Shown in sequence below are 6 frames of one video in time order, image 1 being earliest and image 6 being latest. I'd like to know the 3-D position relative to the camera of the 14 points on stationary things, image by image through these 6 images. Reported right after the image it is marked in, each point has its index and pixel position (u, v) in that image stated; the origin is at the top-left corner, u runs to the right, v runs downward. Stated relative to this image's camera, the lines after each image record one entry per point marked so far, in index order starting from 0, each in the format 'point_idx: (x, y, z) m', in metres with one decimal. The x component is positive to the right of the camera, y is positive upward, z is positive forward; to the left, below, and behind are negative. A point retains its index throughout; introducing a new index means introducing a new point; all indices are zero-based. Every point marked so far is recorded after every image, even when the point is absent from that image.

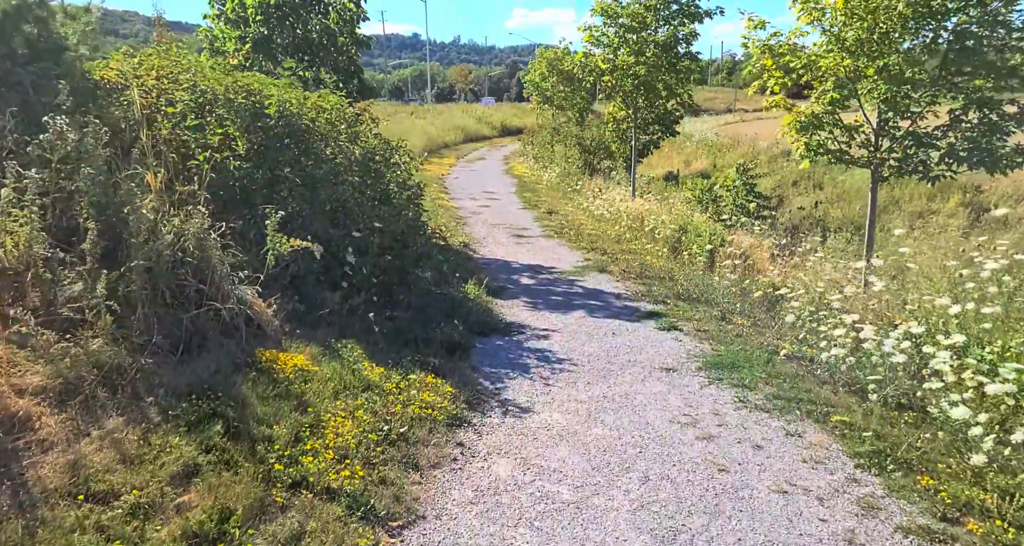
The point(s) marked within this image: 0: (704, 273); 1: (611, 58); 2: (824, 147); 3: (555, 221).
0: (+2.3, -0.1, +9.0) m
1: (+2.0, +4.4, +15.5) m
2: (+3.5, +1.4, +8.5) m
3: (+0.8, +1.1, +14.8) m
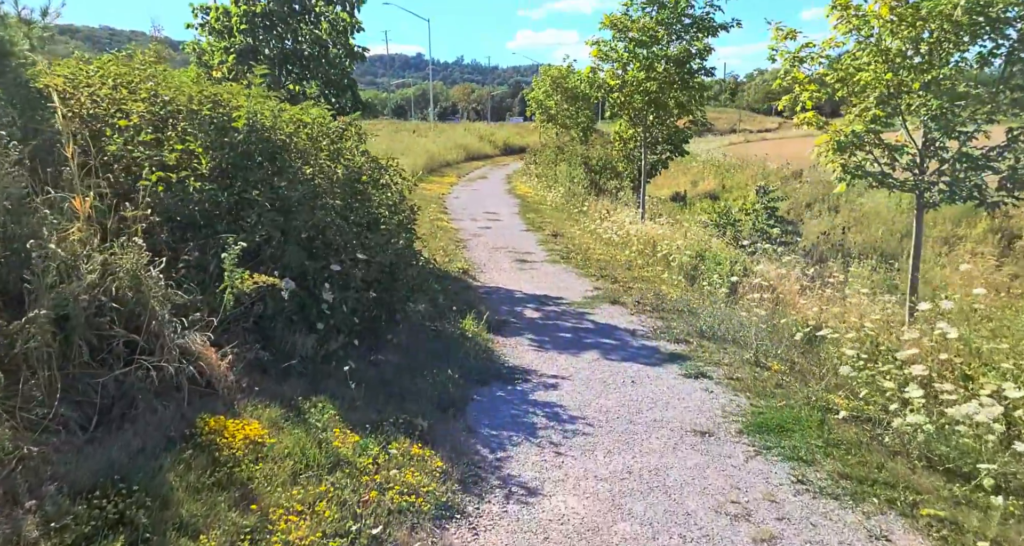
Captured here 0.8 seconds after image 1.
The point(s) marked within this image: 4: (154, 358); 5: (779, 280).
0: (+2.3, -0.4, +8.1) m
1: (+2.1, +3.9, +14.7) m
2: (+3.6, +1.1, +7.7) m
3: (+0.9, +0.6, +14.0) m
4: (-1.8, -0.4, +3.7) m
5: (+3.1, -0.1, +8.8) m
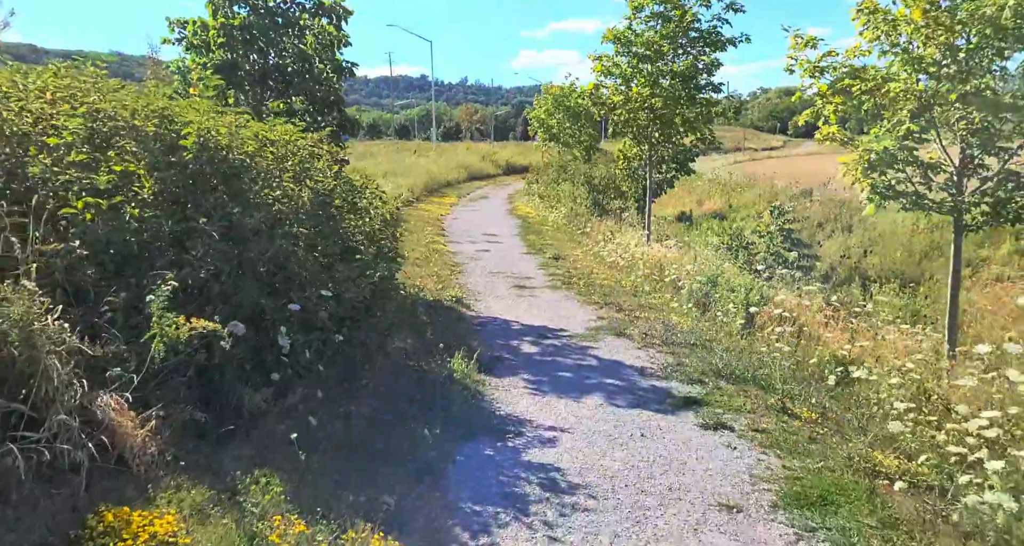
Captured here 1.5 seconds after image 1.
0: (+2.3, -0.7, +7.4) m
1: (+2.1, +3.4, +14.1) m
2: (+3.5, +0.8, +7.0) m
3: (+0.9, +0.1, +13.3) m
4: (-1.8, -0.6, +3.0) m
5: (+3.0, -0.4, +8.0) m
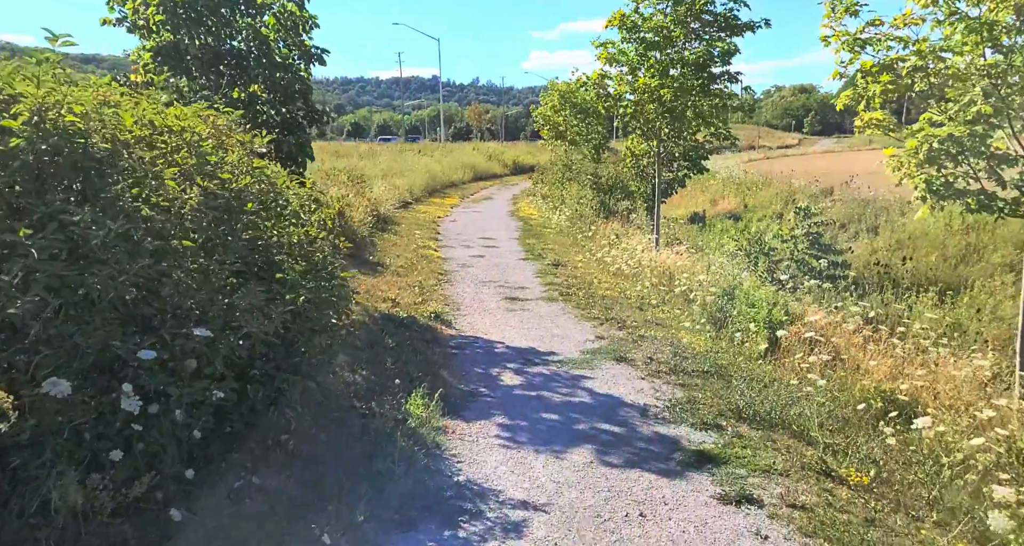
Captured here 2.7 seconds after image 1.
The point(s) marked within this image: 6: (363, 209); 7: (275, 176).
0: (+2.1, -0.8, +6.1) m
1: (+2.0, +3.3, +12.8) m
2: (+3.3, +0.7, +5.7) m
3: (+0.8, 0.0, +12.0) m
4: (-2.1, -0.8, +1.8) m
5: (+2.9, -0.5, +6.7) m
6: (-2.8, +1.2, +14.1) m
7: (-1.5, +0.6, +5.0) m
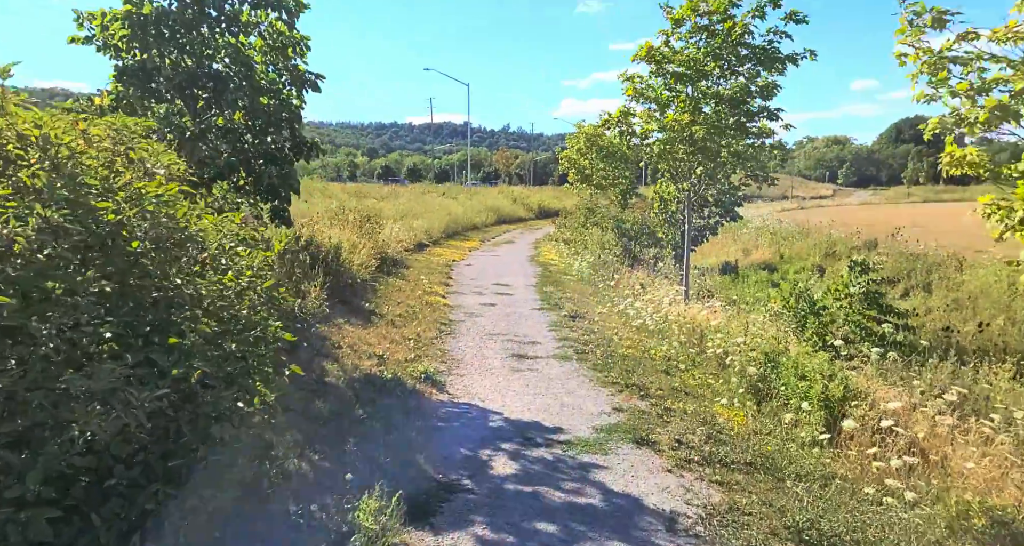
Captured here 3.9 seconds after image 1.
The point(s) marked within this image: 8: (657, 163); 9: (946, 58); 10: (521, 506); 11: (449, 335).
0: (+2.0, -1.3, +4.8) m
1: (+2.2, +2.4, +11.7) m
2: (+3.3, +0.2, +4.4) m
3: (+0.9, -0.8, +10.8) m
4: (-2.3, -0.9, +0.6) m
5: (+2.8, -1.0, +5.4) m
6: (-2.5, +0.4, +13.0) m
7: (-1.6, +0.3, +3.8) m
8: (+2.4, +1.8, +12.4) m
9: (+2.8, +1.4, +4.9) m
10: (+0.1, -1.4, +4.4) m
11: (-0.8, -0.8, +9.8) m
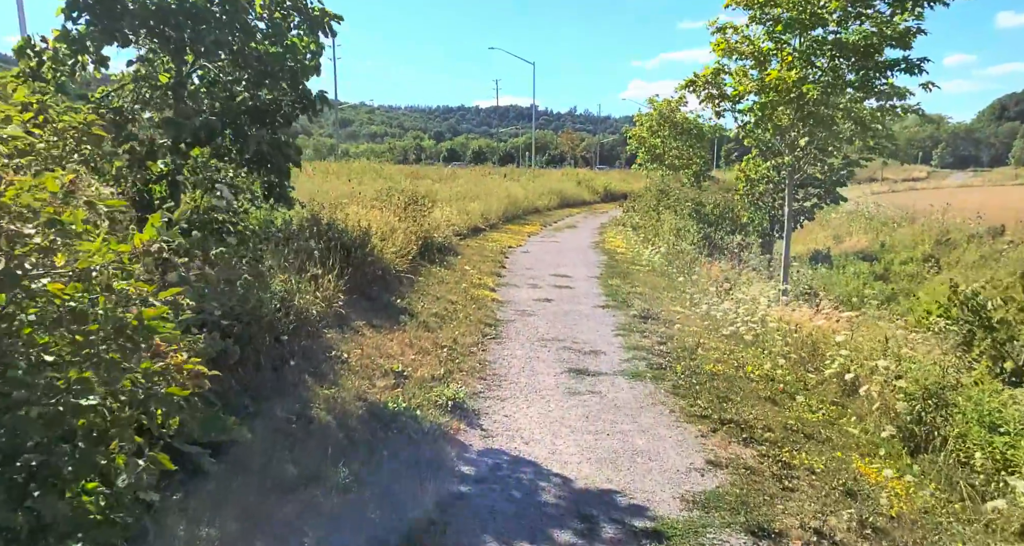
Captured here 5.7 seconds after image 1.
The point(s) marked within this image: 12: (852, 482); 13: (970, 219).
0: (+2.2, -1.3, +2.8) m
1: (+3.0, +2.5, +9.6) m
2: (+3.5, +0.1, +2.3) m
3: (+1.6, -0.7, +8.8) m
4: (-2.4, -0.9, -1.0) m
5: (+3.1, -1.1, +3.3) m
6: (-1.6, +0.5, +11.3) m
7: (-1.4, +0.3, +2.1) m
8: (+3.2, +1.9, +10.3) m
9: (+3.0, +1.3, +2.8) m
10: (+0.2, -1.4, +2.5) m
11: (-0.2, -0.7, +8.0) m
12: (+2.0, -1.2, +4.4) m
13: (+11.6, +1.4, +19.3) m
